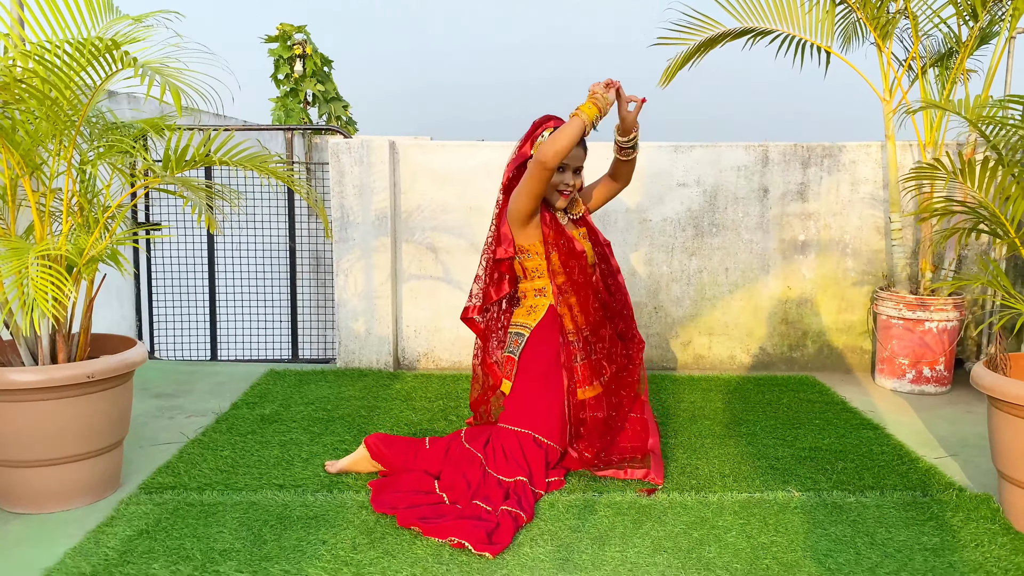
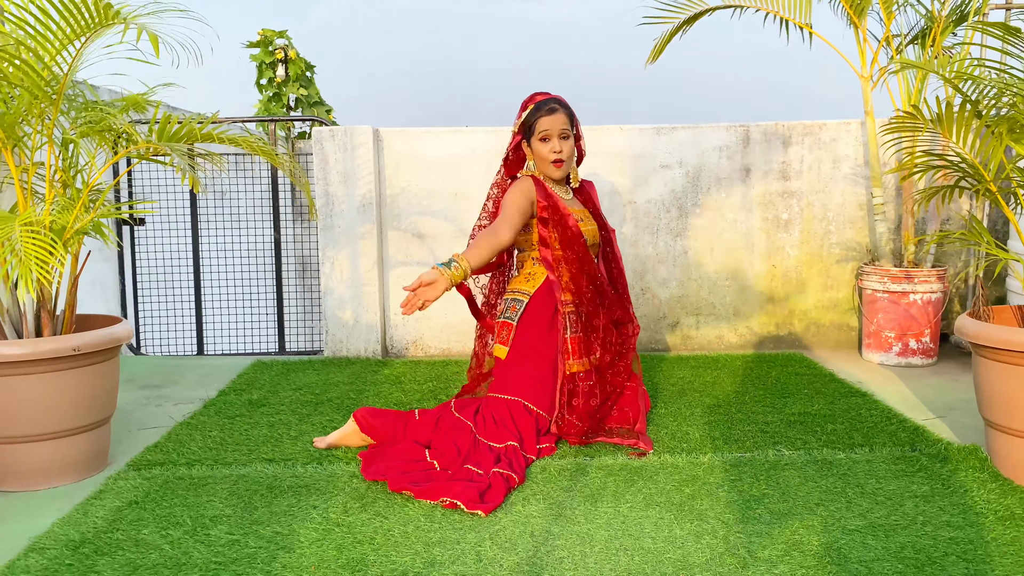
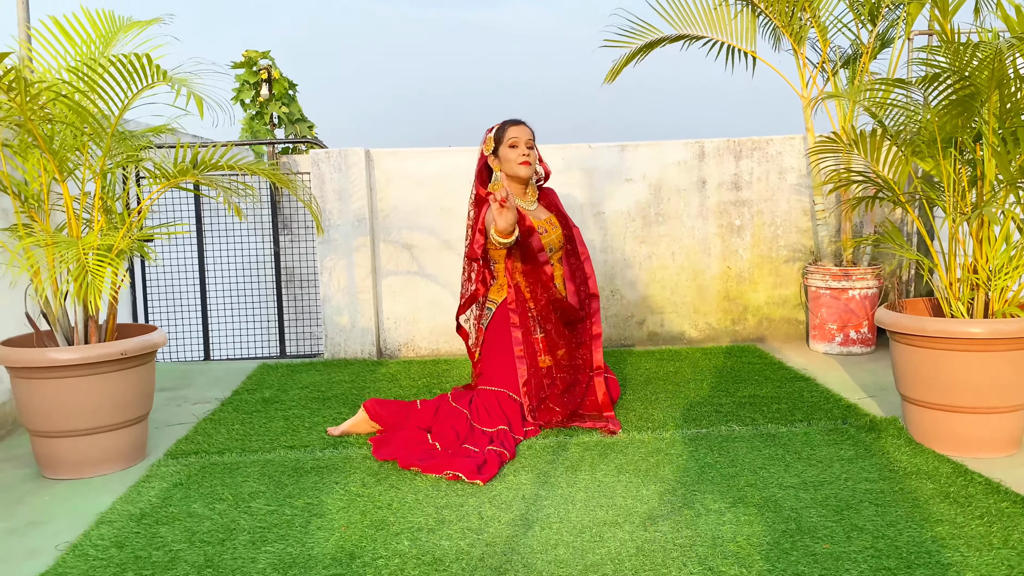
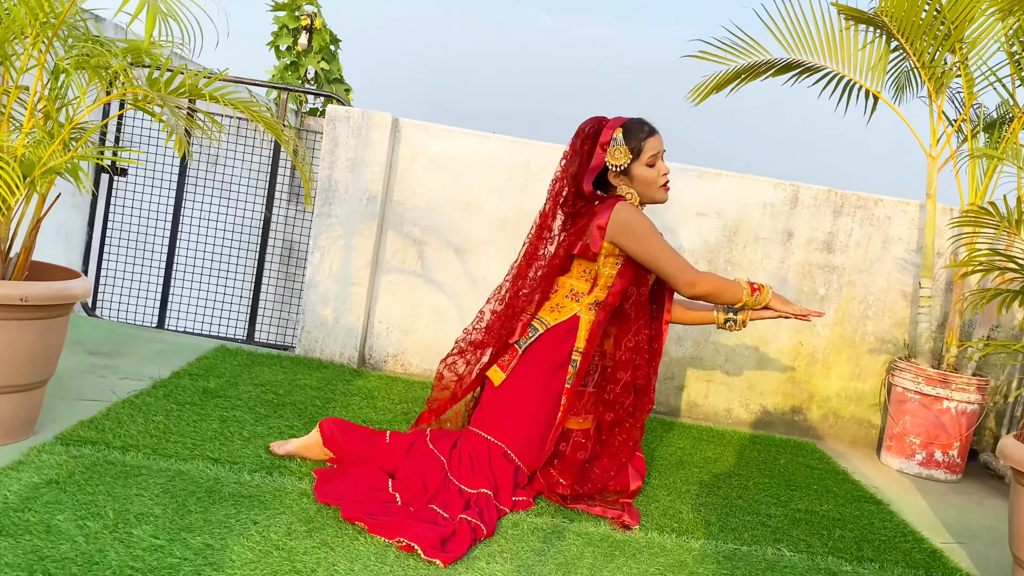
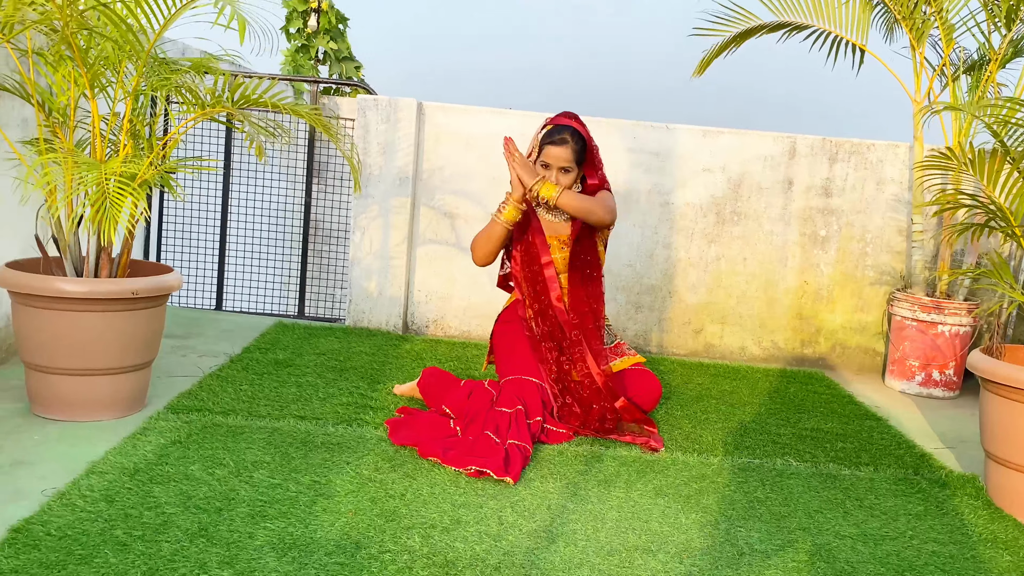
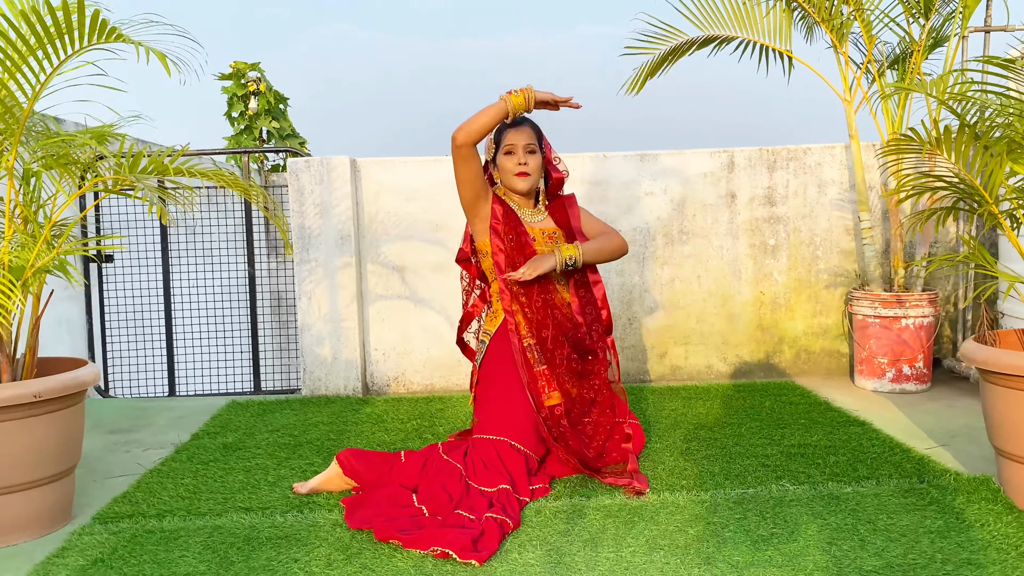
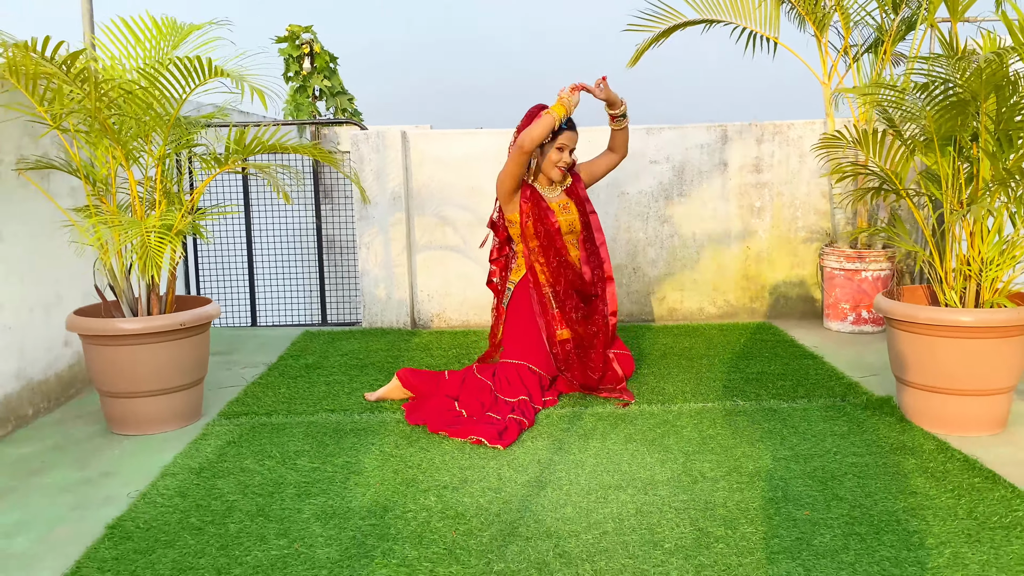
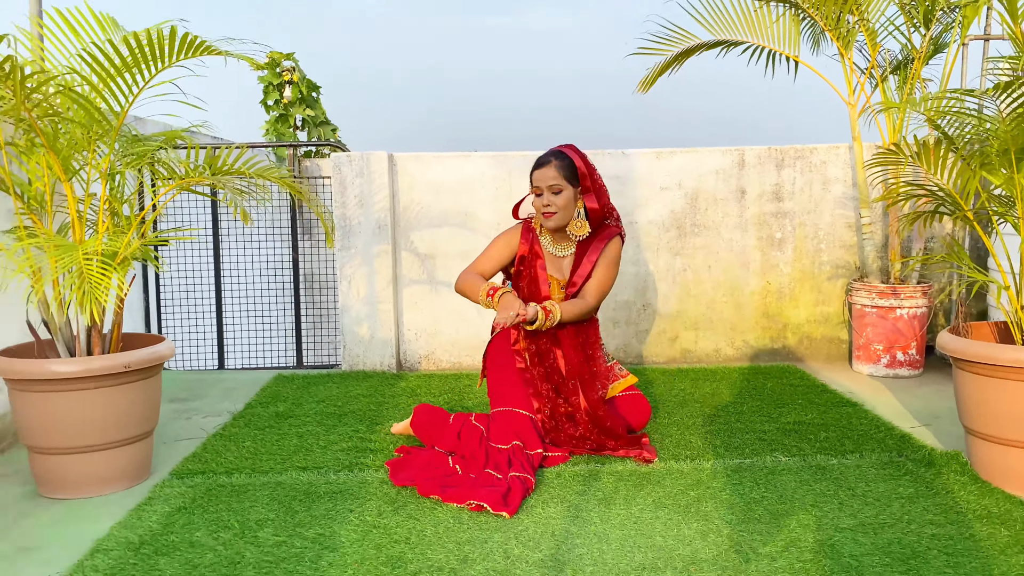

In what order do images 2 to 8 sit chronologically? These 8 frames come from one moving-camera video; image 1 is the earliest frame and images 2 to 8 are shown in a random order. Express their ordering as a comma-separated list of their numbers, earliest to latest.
7, 2, 6, 3, 4, 8, 5
